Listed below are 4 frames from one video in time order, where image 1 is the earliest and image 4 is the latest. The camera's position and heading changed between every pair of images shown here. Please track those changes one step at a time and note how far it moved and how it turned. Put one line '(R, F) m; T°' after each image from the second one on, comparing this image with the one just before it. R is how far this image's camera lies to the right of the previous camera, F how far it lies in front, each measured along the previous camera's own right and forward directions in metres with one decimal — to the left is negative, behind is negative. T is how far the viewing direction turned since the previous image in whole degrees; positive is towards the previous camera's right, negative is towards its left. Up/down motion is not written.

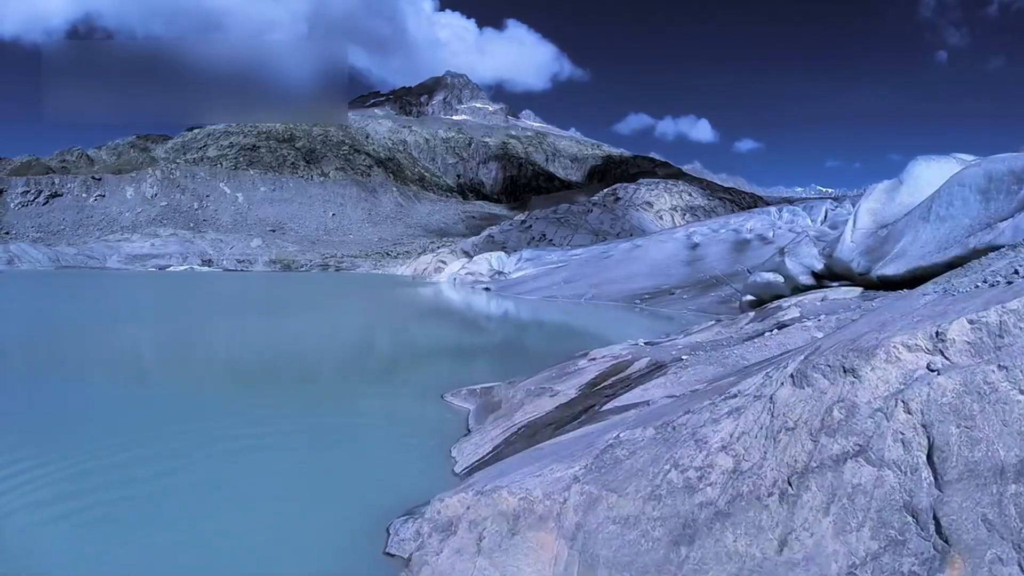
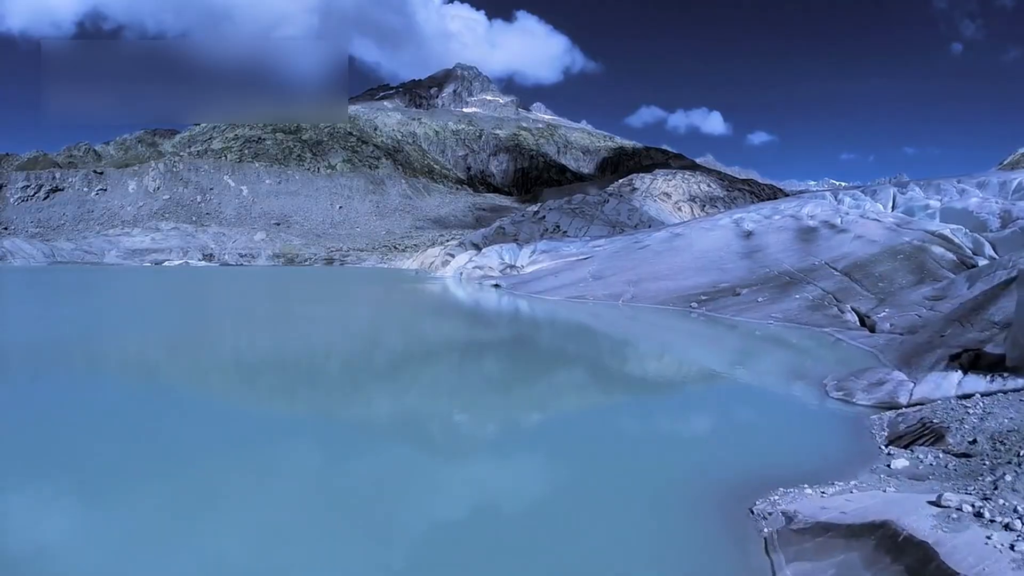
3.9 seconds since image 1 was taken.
(0.0, +1.5) m; -1°
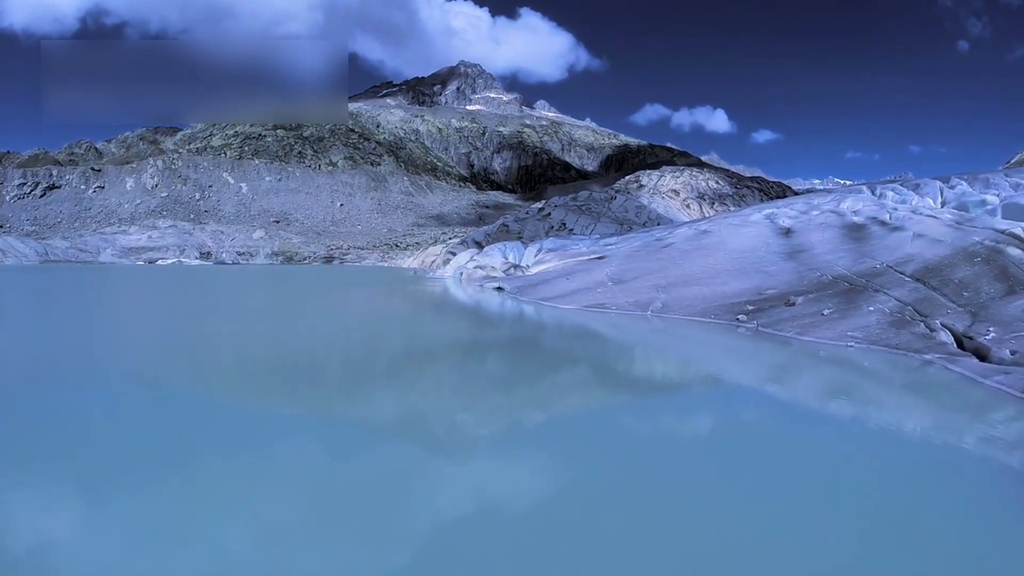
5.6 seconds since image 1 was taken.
(0.0, +0.8) m; 0°
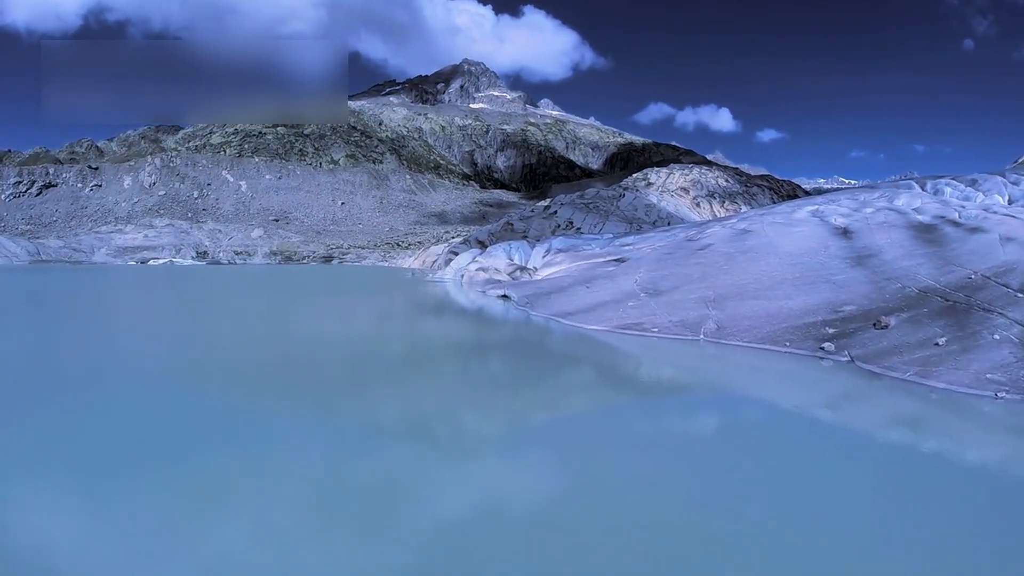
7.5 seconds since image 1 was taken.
(0.0, +0.9) m; 0°
